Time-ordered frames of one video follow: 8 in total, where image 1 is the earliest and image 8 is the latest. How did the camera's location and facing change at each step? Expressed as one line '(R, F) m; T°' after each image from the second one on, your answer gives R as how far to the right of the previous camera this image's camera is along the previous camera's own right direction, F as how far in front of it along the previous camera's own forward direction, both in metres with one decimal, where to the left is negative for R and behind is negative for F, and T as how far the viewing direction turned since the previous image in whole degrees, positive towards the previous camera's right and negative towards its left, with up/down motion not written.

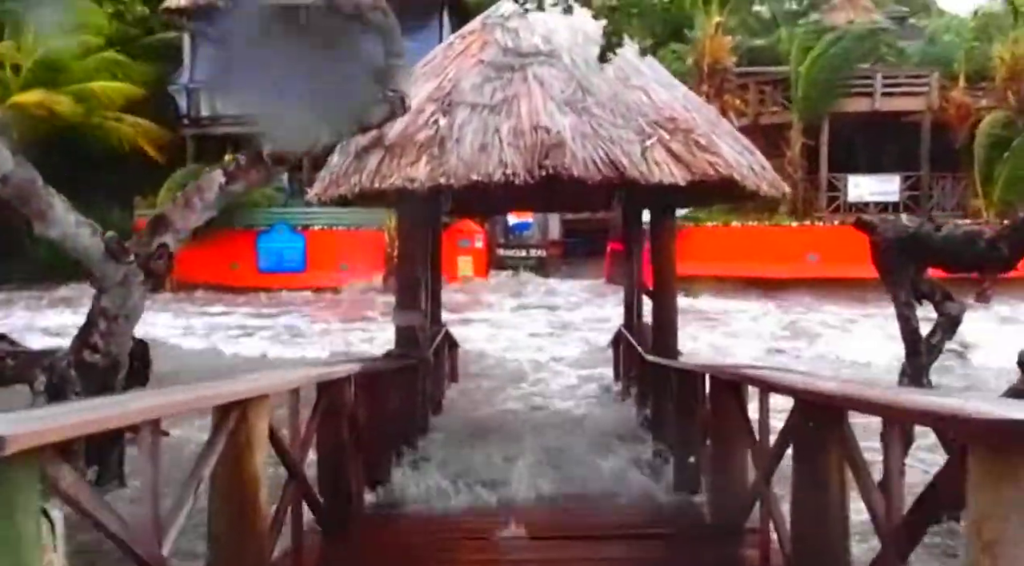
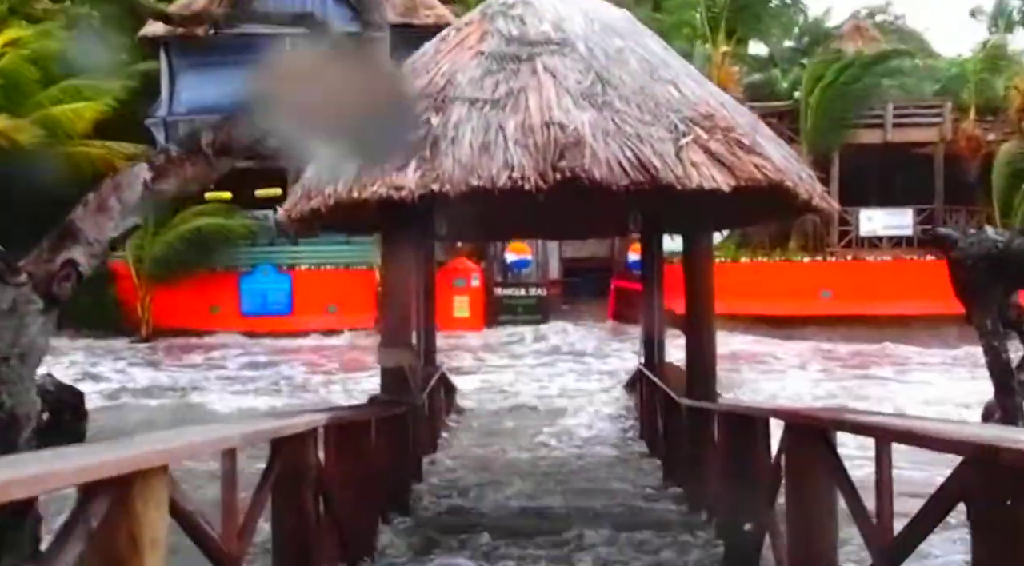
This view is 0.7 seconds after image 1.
(-0.1, +1.0) m; 0°
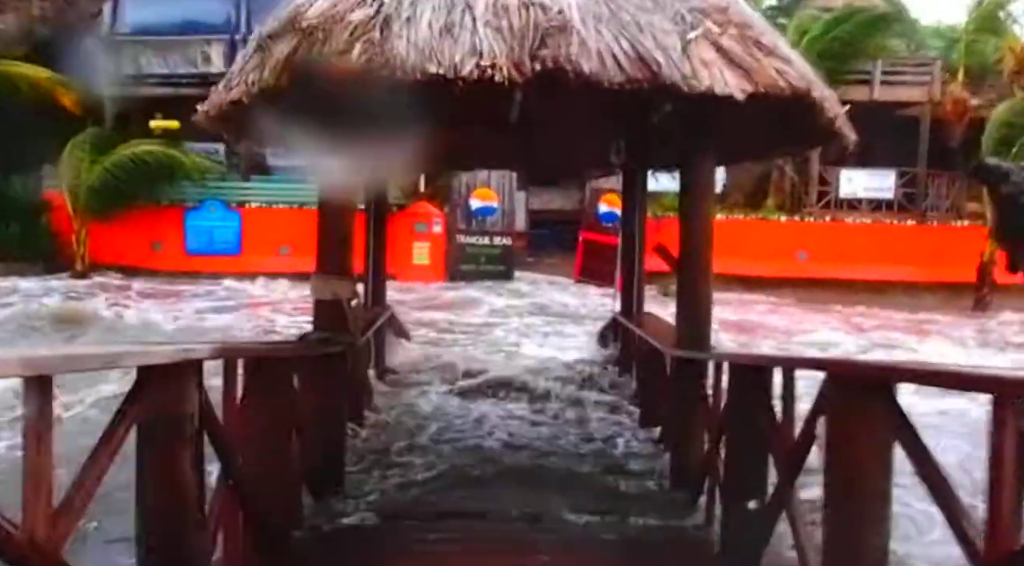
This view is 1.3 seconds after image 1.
(0.0, +0.9) m; +2°
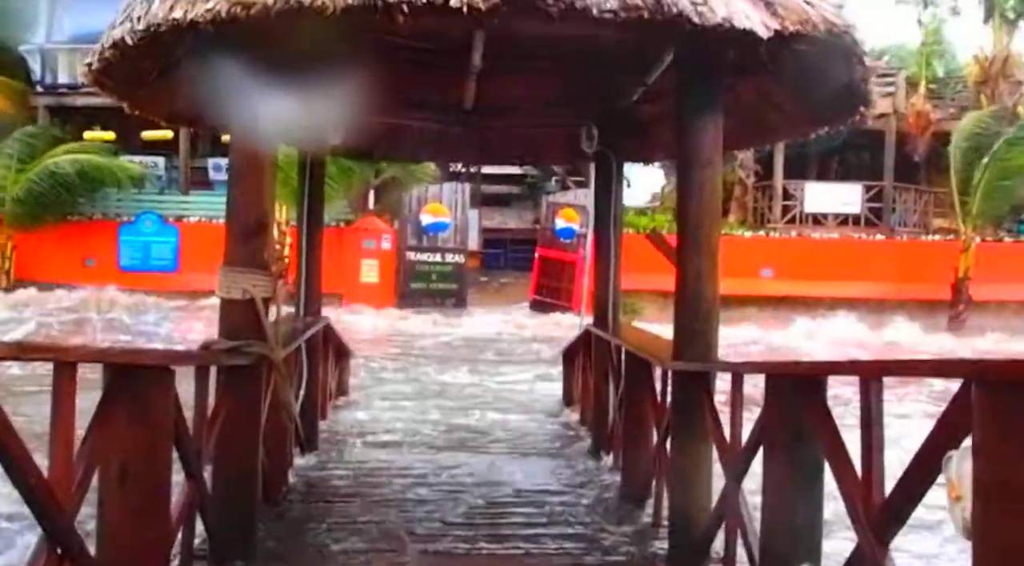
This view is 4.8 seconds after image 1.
(0.0, +0.9) m; +3°
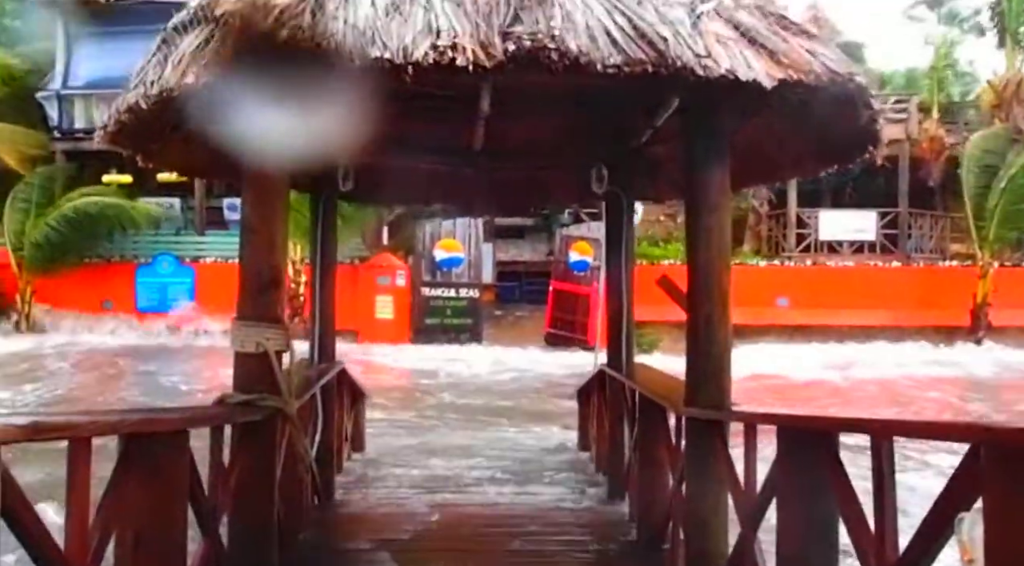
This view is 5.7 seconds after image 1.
(0.0, 0.0) m; -1°
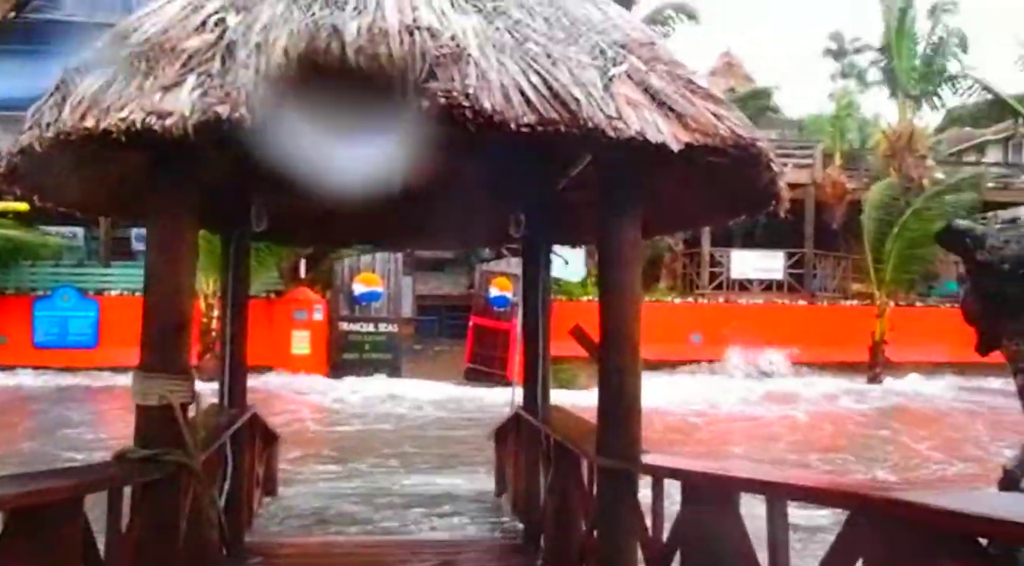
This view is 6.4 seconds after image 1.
(0.0, 0.0) m; +5°
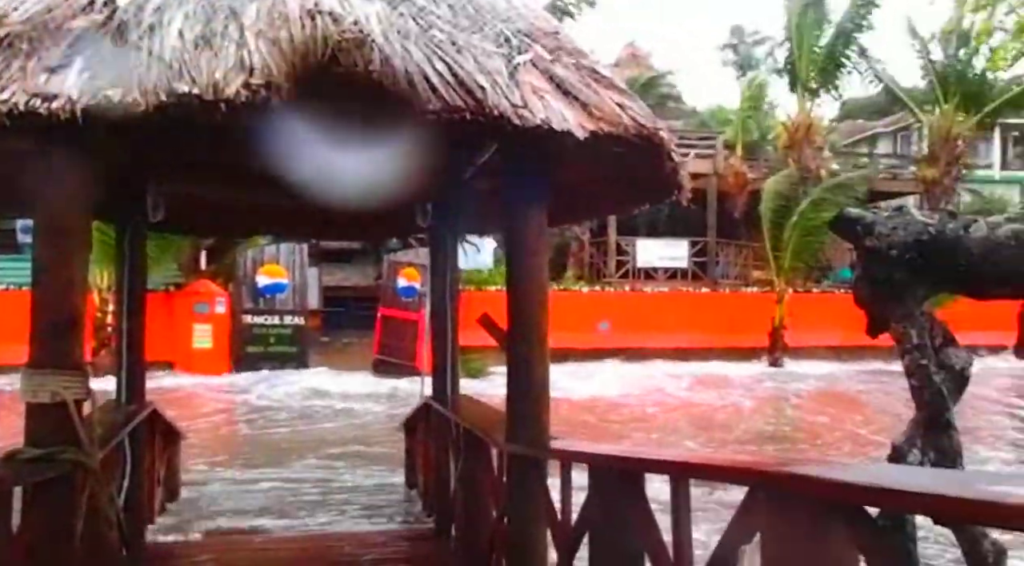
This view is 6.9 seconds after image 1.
(0.0, 0.0) m; +5°
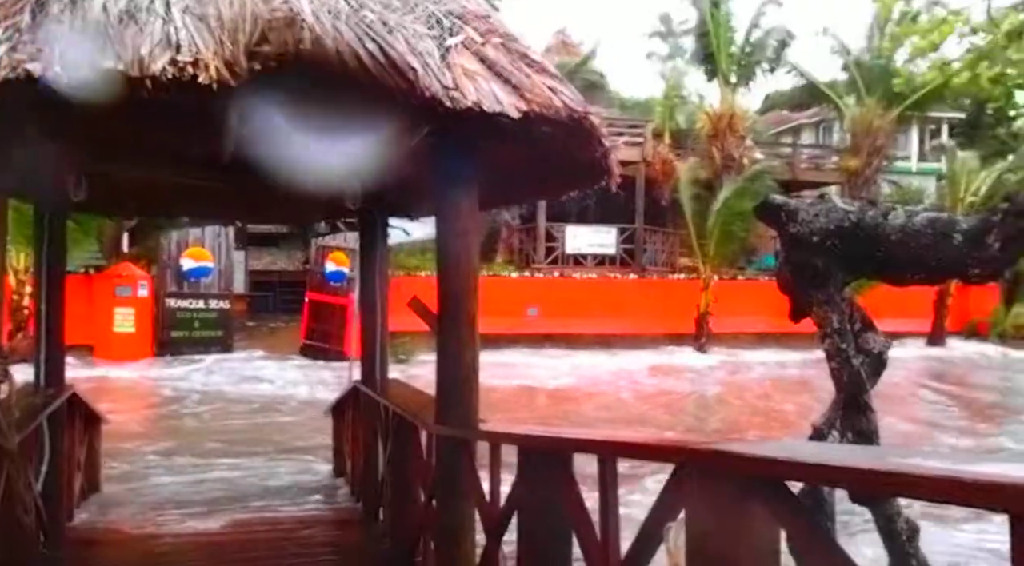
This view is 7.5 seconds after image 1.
(0.0, 0.0) m; +4°
